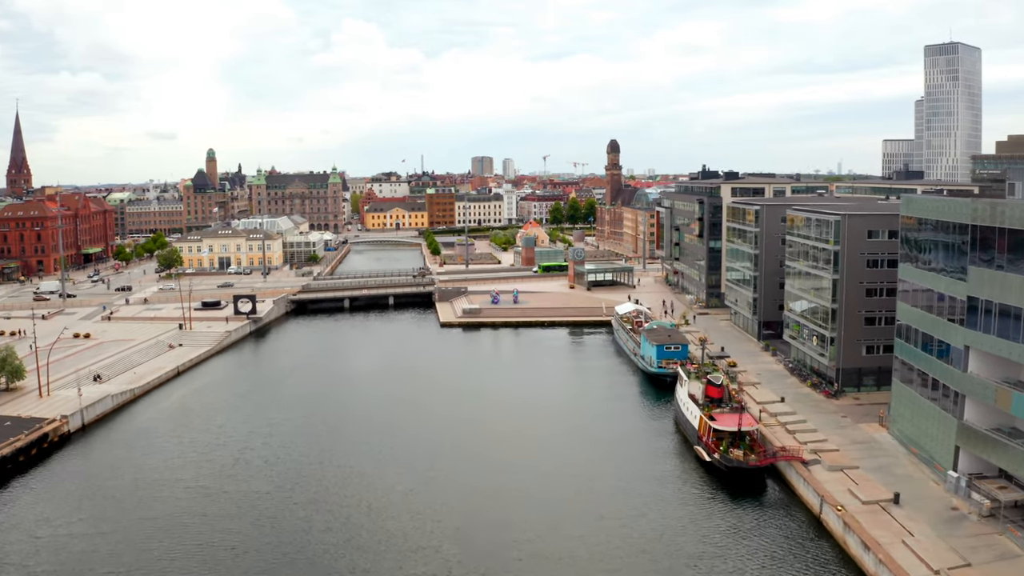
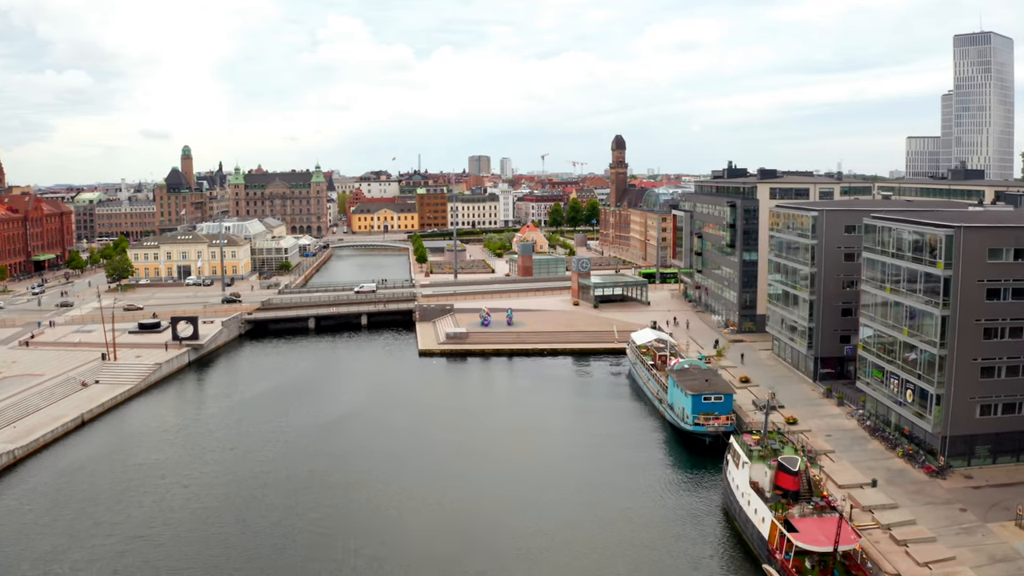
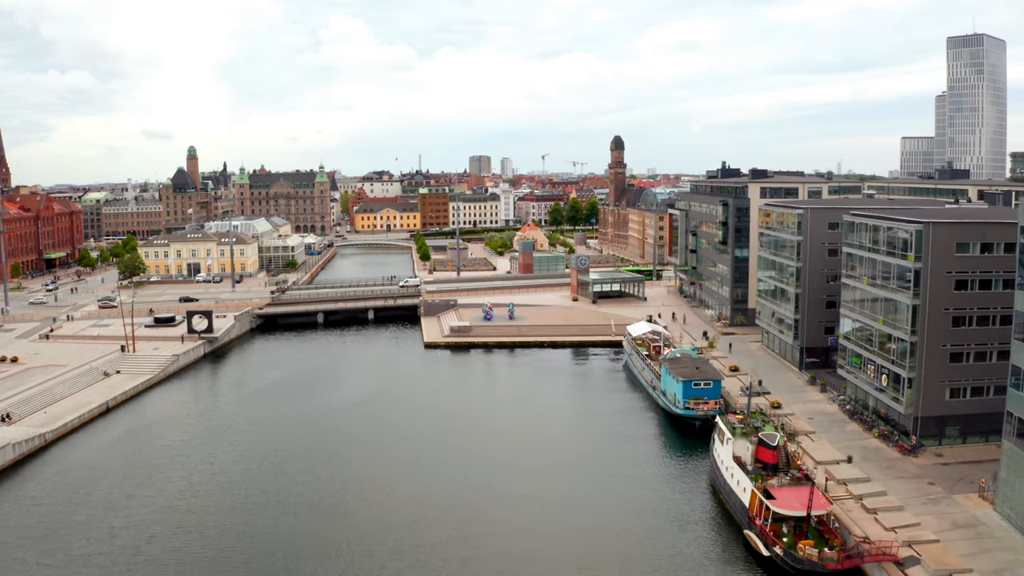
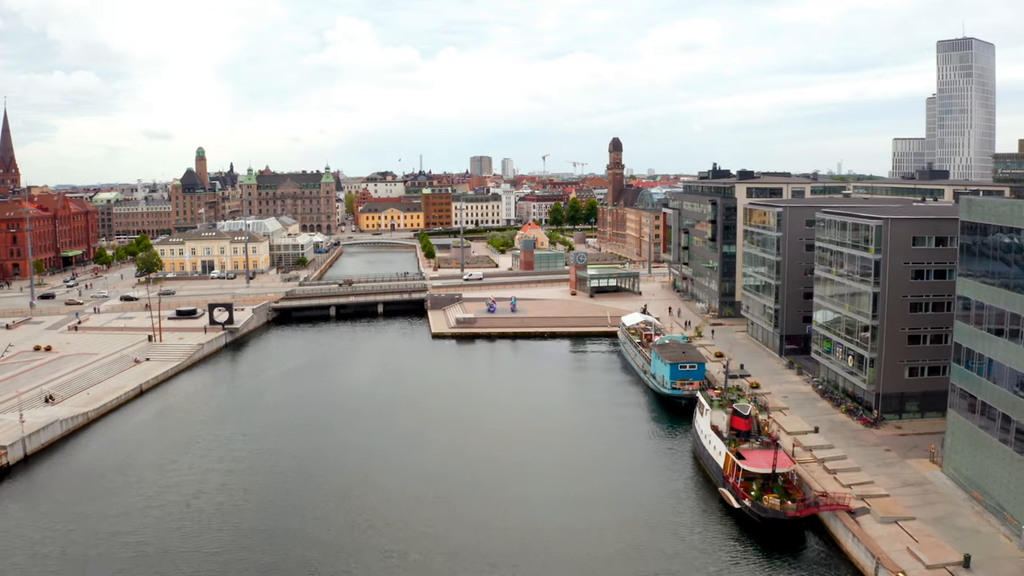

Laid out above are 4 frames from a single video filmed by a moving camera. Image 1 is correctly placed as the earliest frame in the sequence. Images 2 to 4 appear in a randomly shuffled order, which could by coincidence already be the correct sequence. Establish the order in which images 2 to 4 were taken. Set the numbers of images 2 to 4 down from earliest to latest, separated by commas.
4, 3, 2
